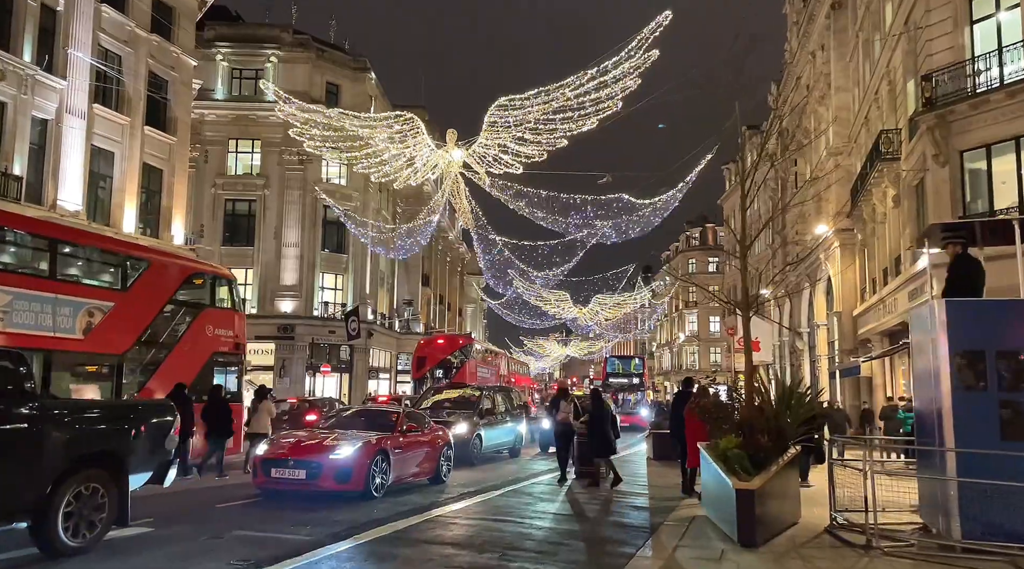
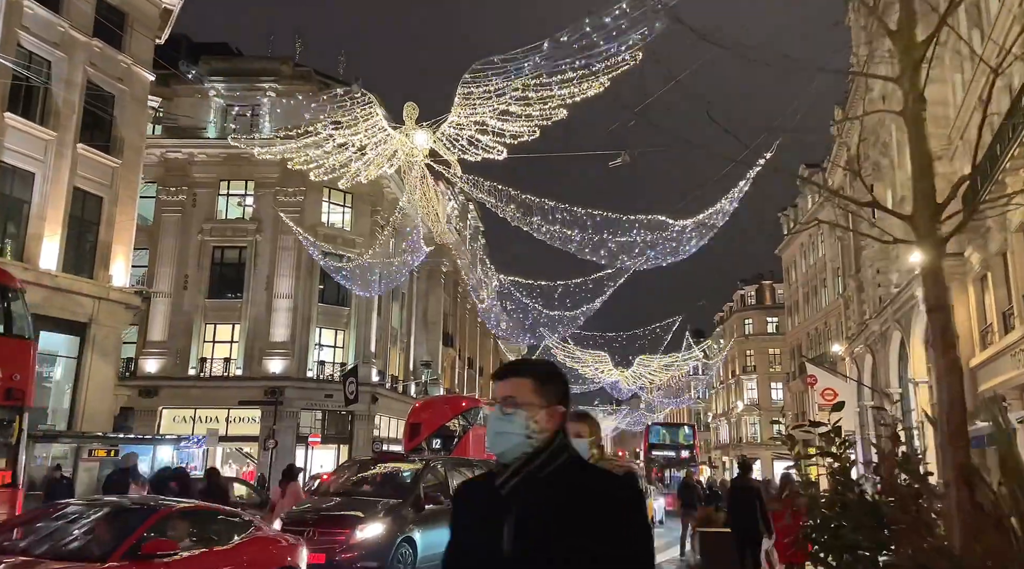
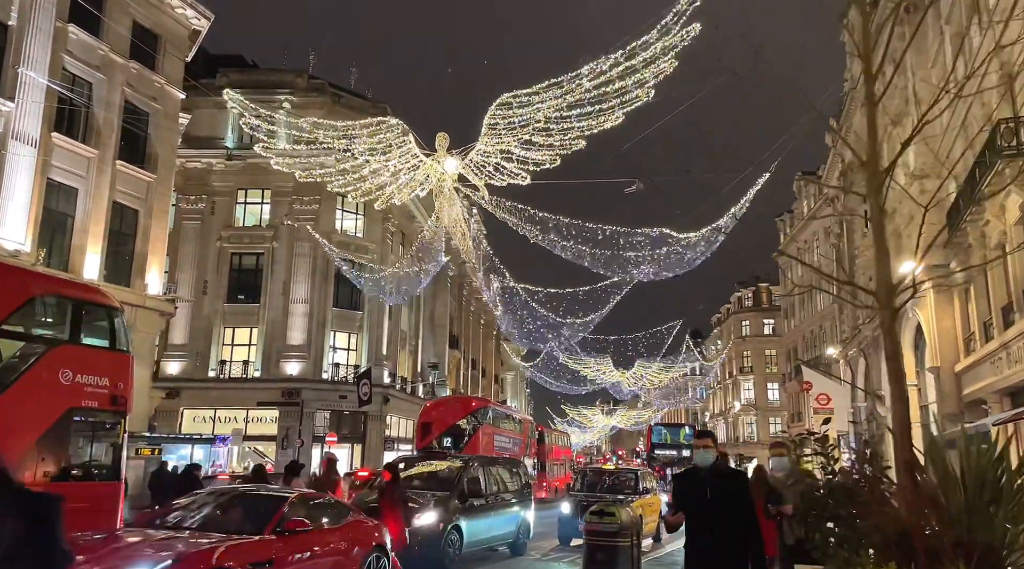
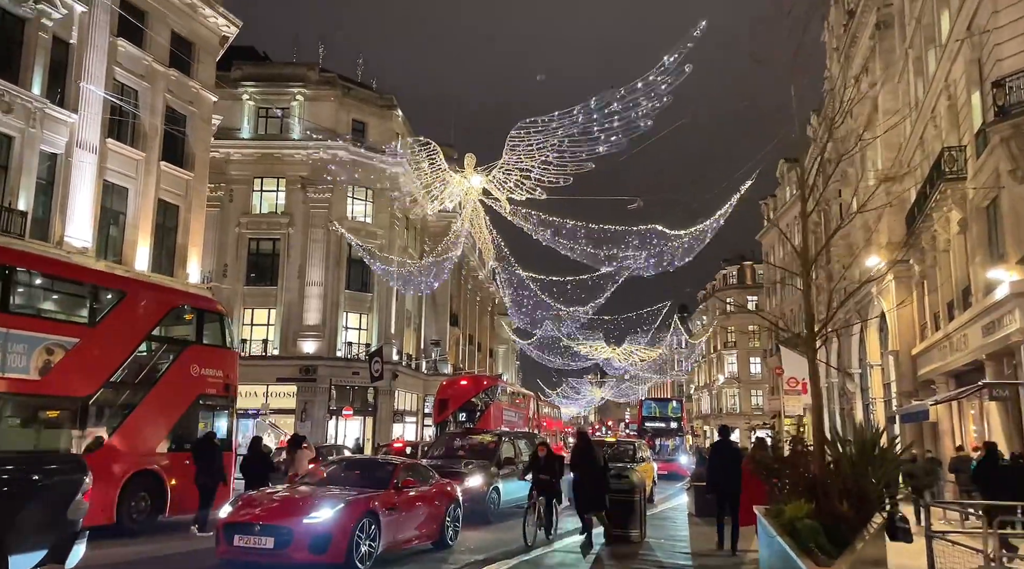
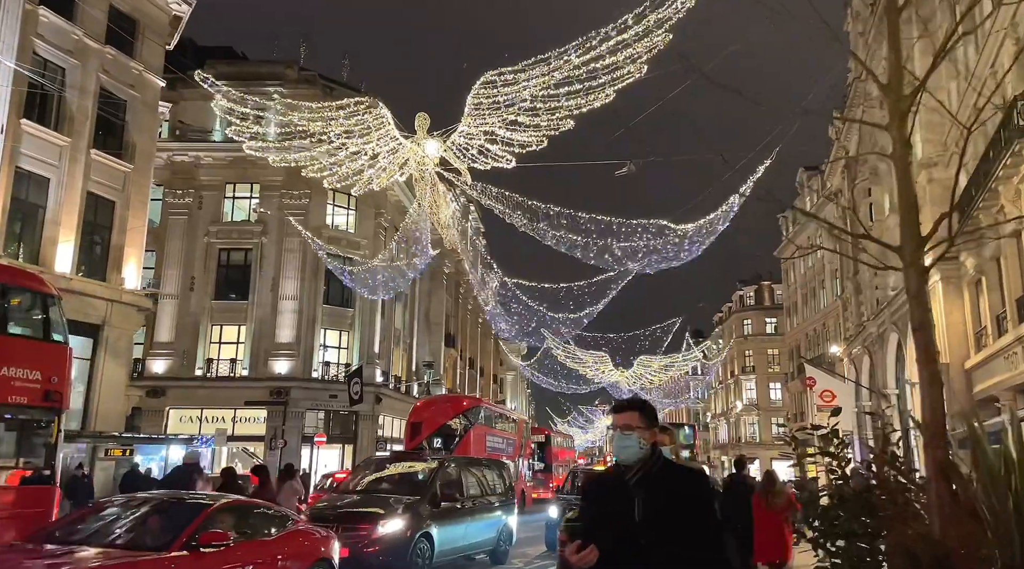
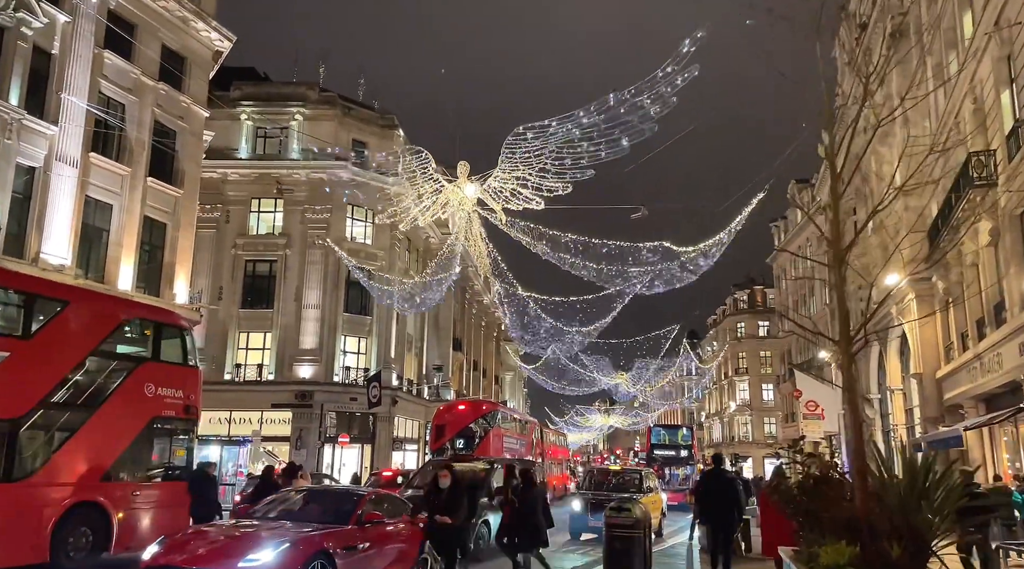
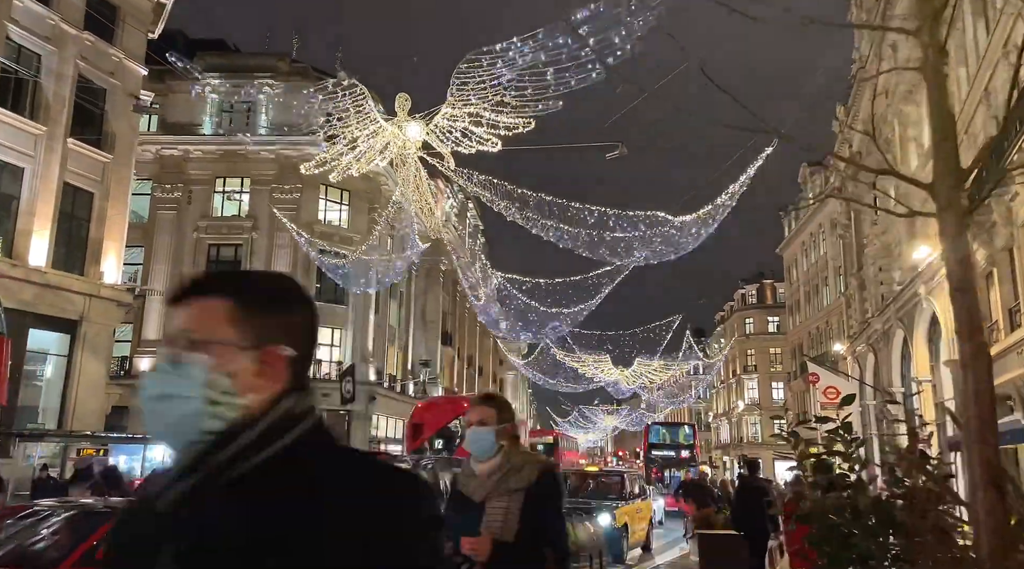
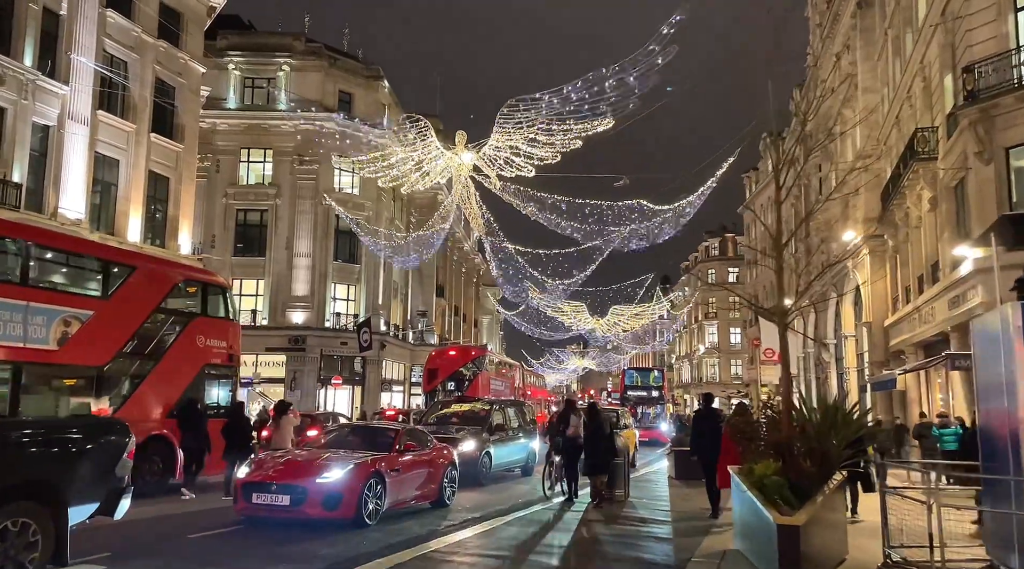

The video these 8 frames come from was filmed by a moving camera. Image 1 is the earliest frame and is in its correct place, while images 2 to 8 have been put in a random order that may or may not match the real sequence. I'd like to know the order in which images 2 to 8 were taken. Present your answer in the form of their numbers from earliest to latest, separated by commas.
8, 4, 6, 3, 5, 2, 7
